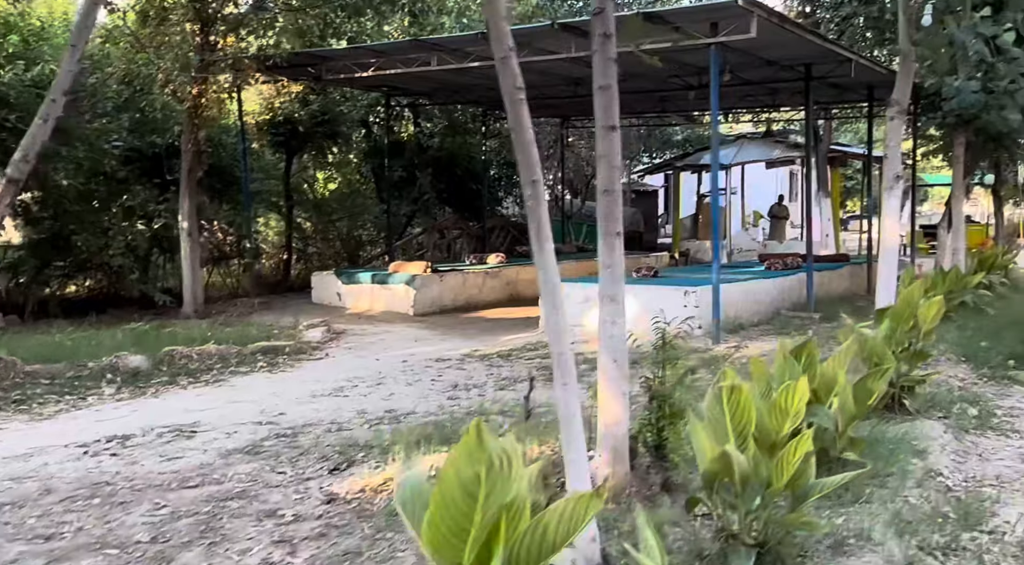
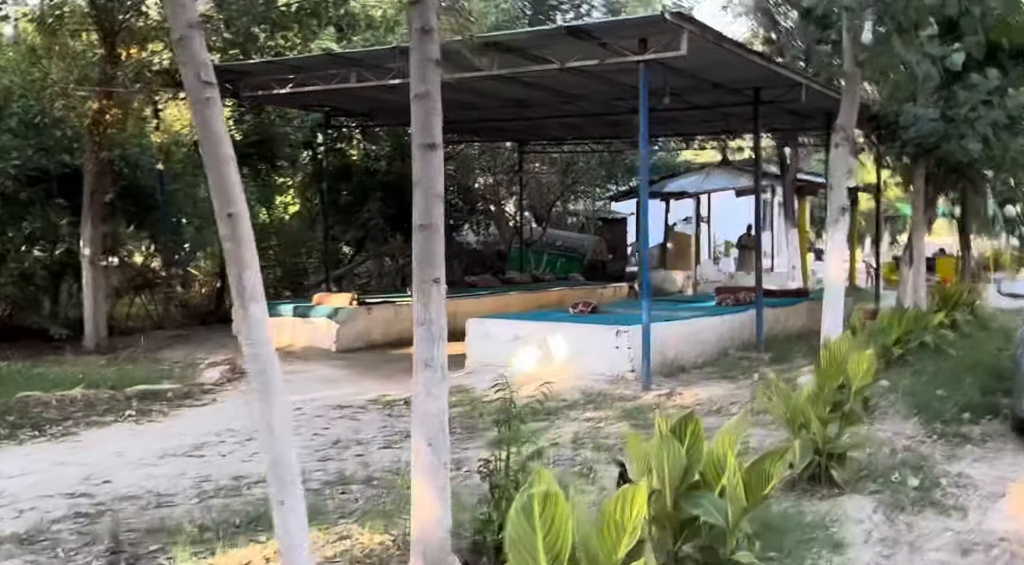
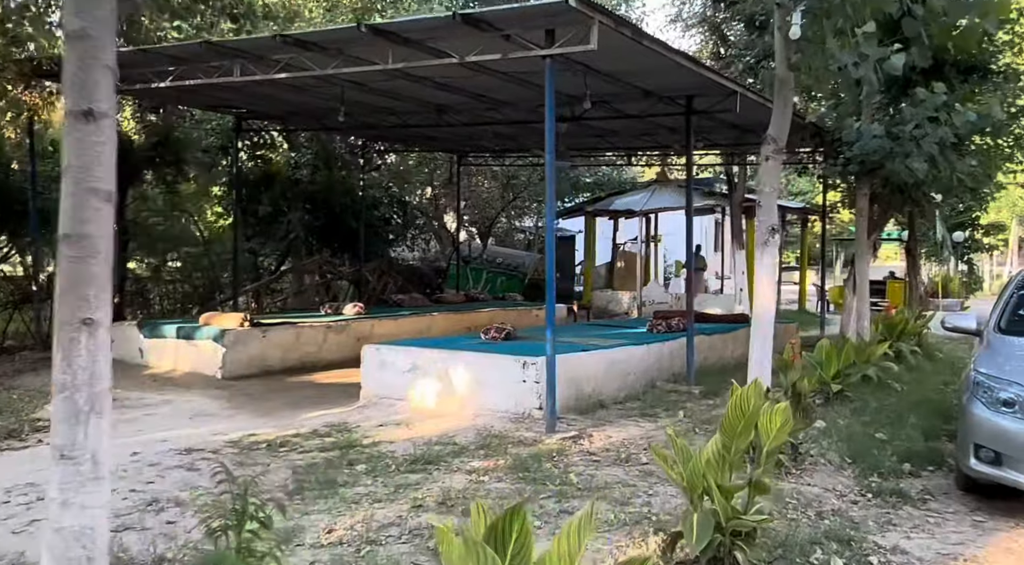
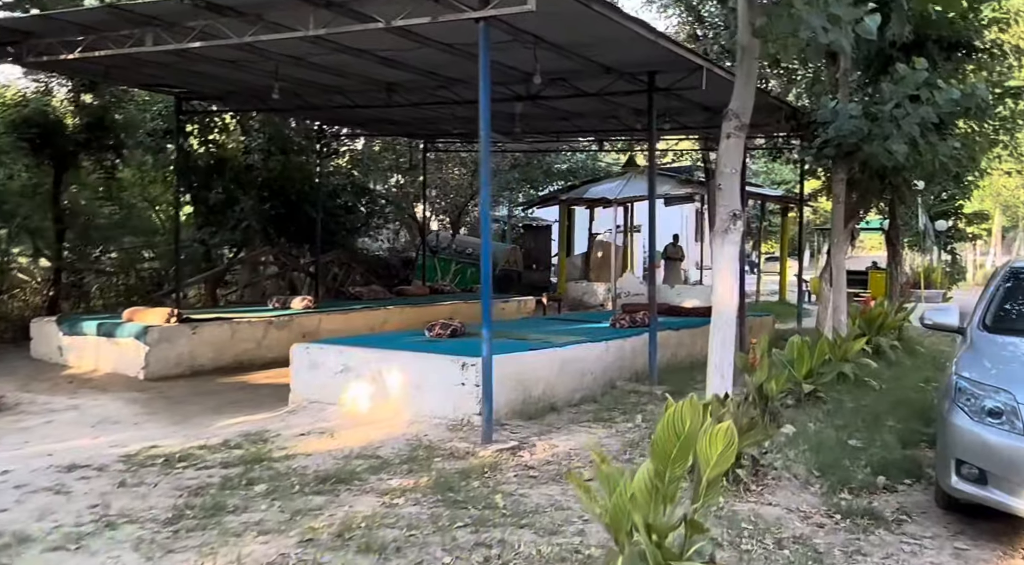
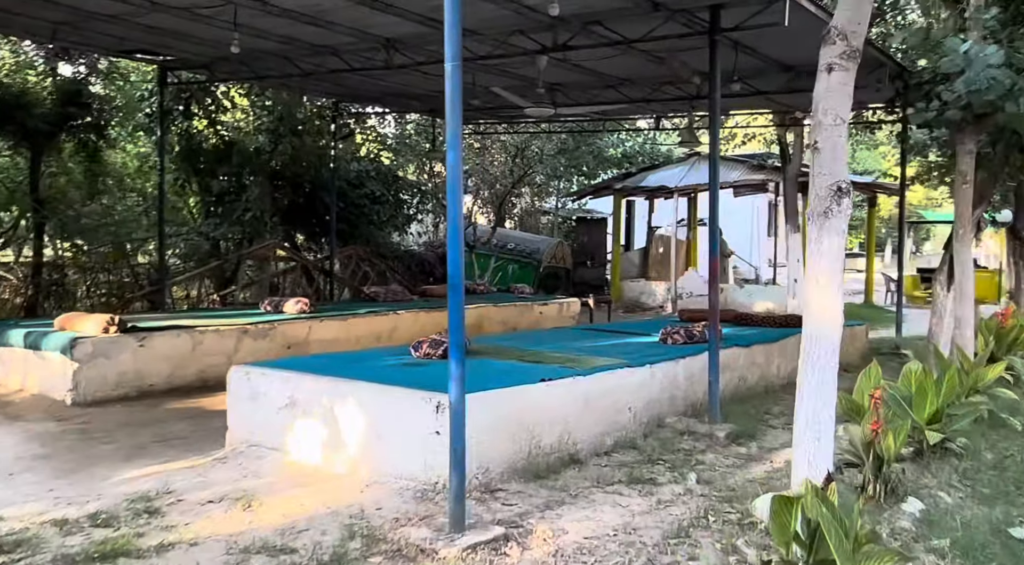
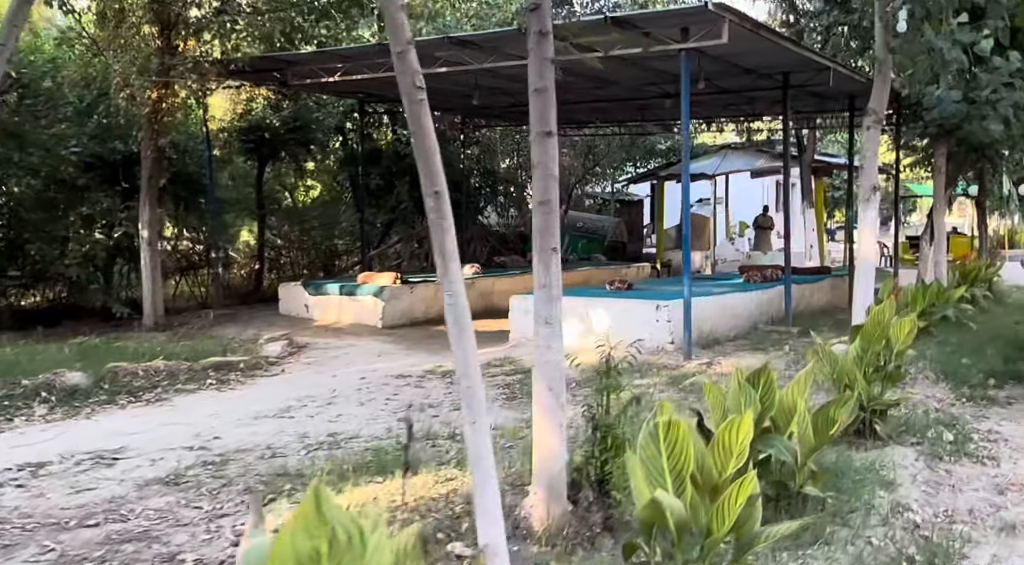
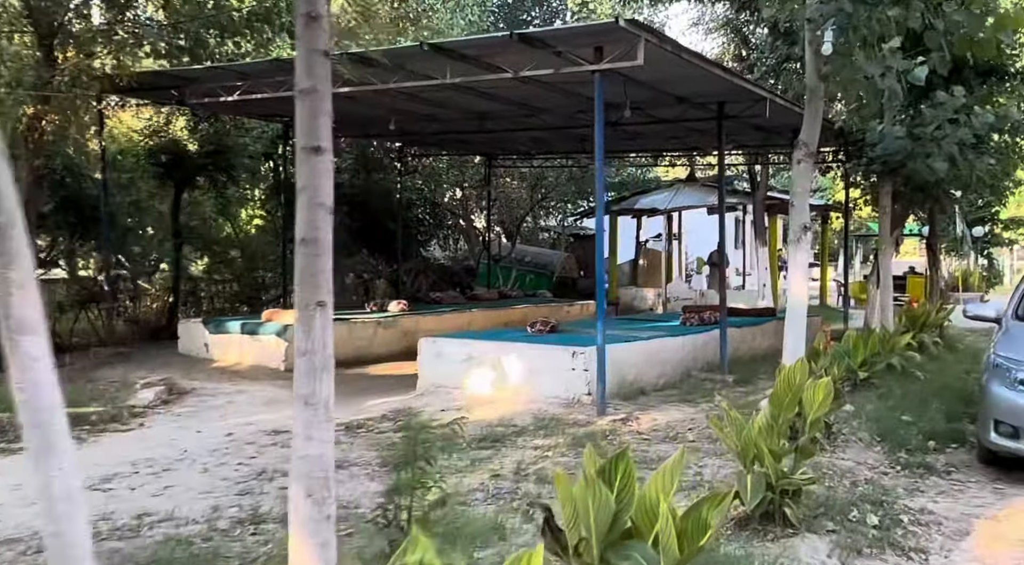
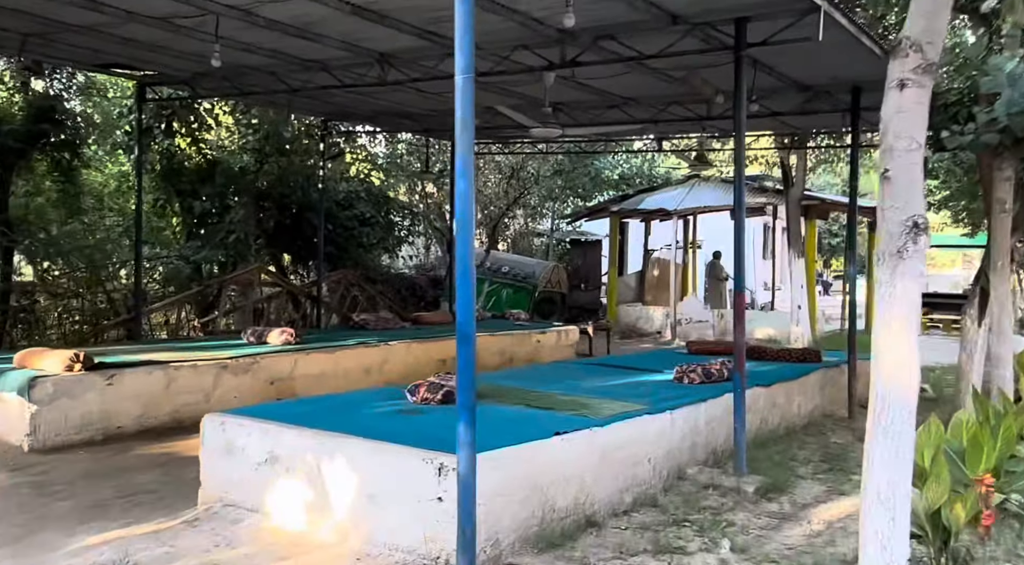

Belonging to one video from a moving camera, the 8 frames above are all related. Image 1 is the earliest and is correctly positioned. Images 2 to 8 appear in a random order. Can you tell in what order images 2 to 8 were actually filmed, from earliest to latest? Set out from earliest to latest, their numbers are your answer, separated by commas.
6, 2, 7, 3, 4, 5, 8
